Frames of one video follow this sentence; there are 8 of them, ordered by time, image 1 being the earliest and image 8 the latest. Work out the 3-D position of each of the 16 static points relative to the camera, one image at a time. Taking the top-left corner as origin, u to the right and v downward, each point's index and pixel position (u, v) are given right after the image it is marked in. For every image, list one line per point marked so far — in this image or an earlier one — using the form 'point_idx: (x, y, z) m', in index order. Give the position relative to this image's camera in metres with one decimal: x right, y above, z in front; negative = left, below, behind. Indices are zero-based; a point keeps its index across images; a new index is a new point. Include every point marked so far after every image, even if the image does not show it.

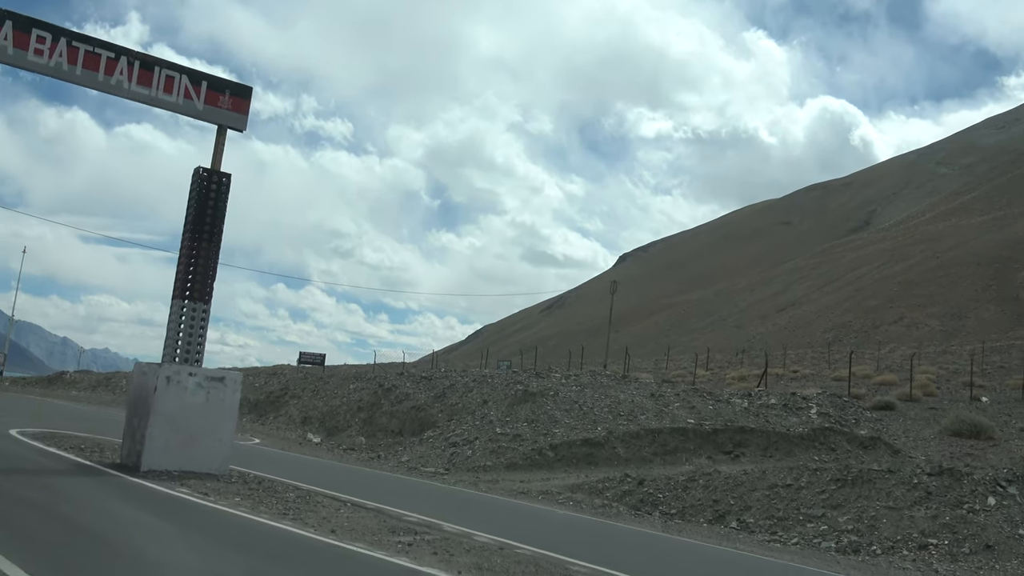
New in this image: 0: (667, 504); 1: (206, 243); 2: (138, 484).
0: (+2.3, -3.2, +16.1) m
1: (-3.9, +0.6, +13.9) m
2: (-4.0, -2.1, +11.5) m
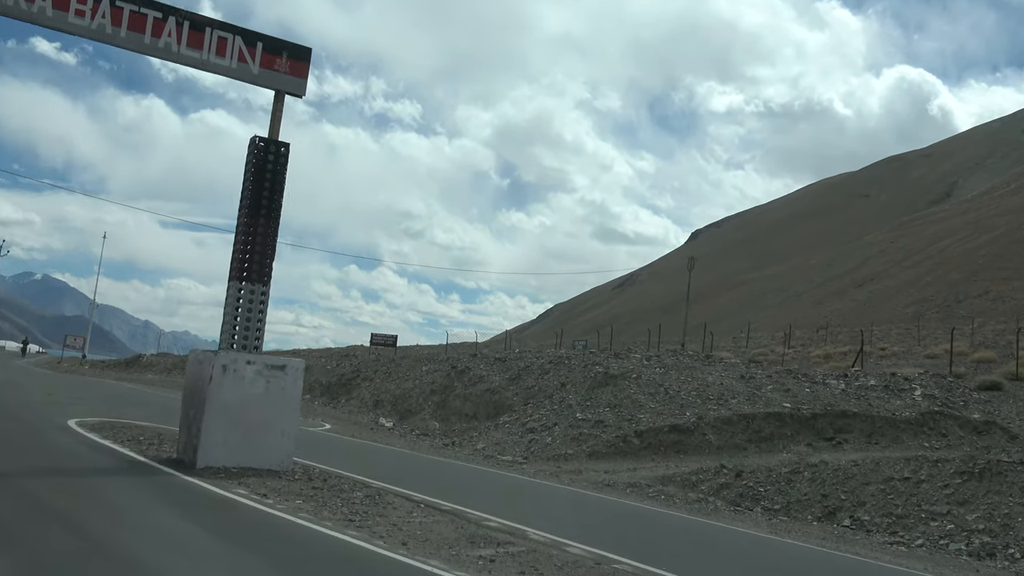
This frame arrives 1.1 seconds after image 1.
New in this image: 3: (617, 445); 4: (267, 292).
0: (+3.5, -2.8, +14.7) m
1: (-2.9, +0.8, +12.8) m
2: (-3.1, -1.9, +10.5) m
3: (+1.8, -2.7, +19.0) m
4: (-2.9, 0.0, +12.8) m
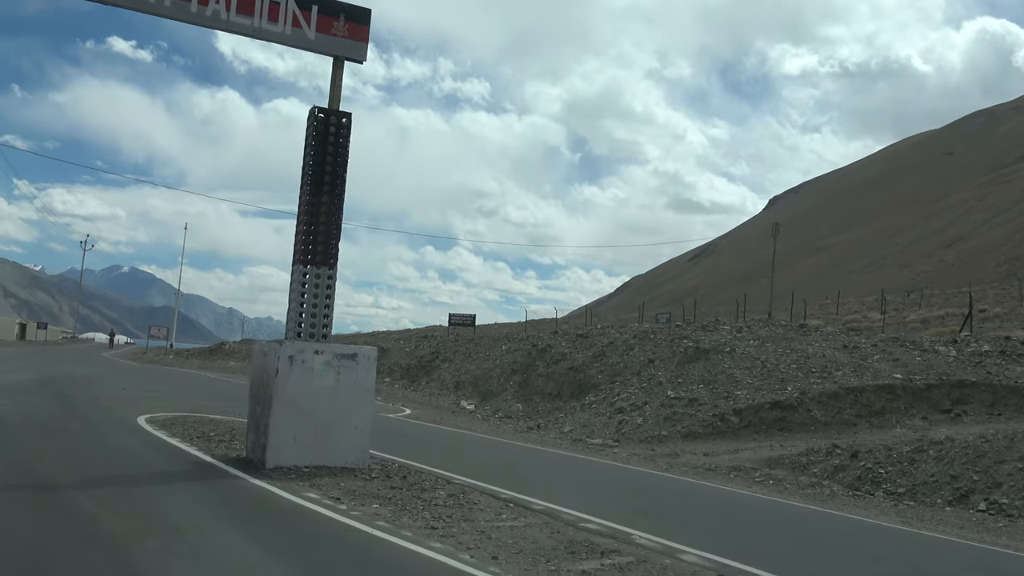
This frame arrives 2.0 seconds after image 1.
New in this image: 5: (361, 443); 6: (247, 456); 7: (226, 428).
0: (+4.7, -2.4, +13.3) m
1: (-2.0, +1.0, +11.8) m
2: (-2.2, -1.8, +9.6) m
3: (+3.3, -2.2, +17.7) m
4: (-1.9, +0.2, +11.8) m
5: (-1.6, -1.6, +11.2) m
6: (-2.8, -1.8, +11.5) m
7: (-4.0, -2.0, +15.3) m
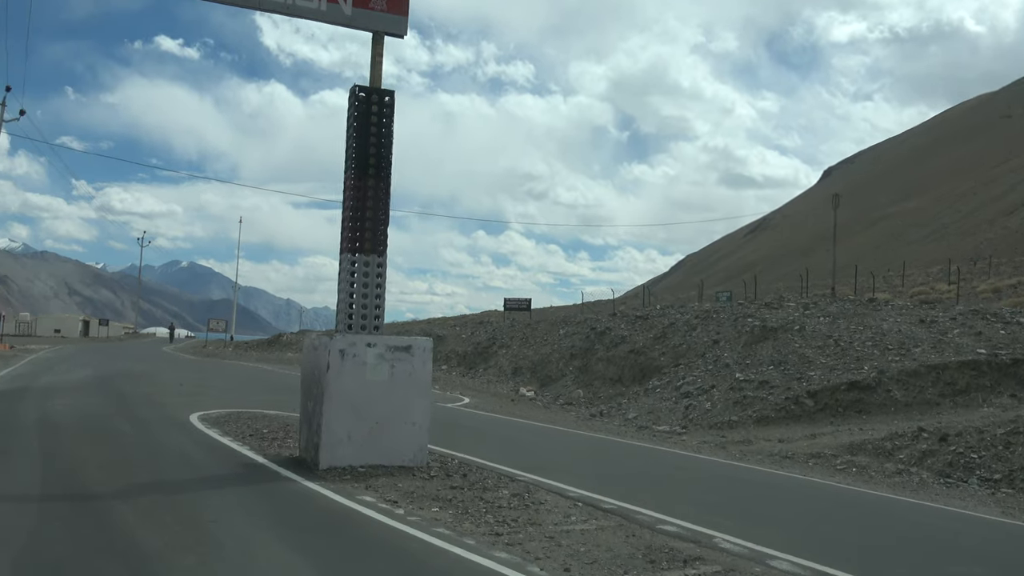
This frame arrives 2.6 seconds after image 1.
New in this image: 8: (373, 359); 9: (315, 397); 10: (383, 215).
0: (+5.4, -2.0, +12.4) m
1: (-1.4, +1.1, +11.2) m
2: (-1.7, -1.7, +9.0) m
3: (+4.3, -1.9, +16.9) m
4: (-1.3, +0.3, +11.2) m
5: (-0.9, -1.5, +10.6) m
6: (-2.1, -1.7, +11.0) m
7: (-3.1, -1.9, +14.9) m
8: (-1.3, -0.7, +10.4) m
9: (-1.9, -1.1, +10.5) m
10: (-1.3, +0.7, +11.3) m
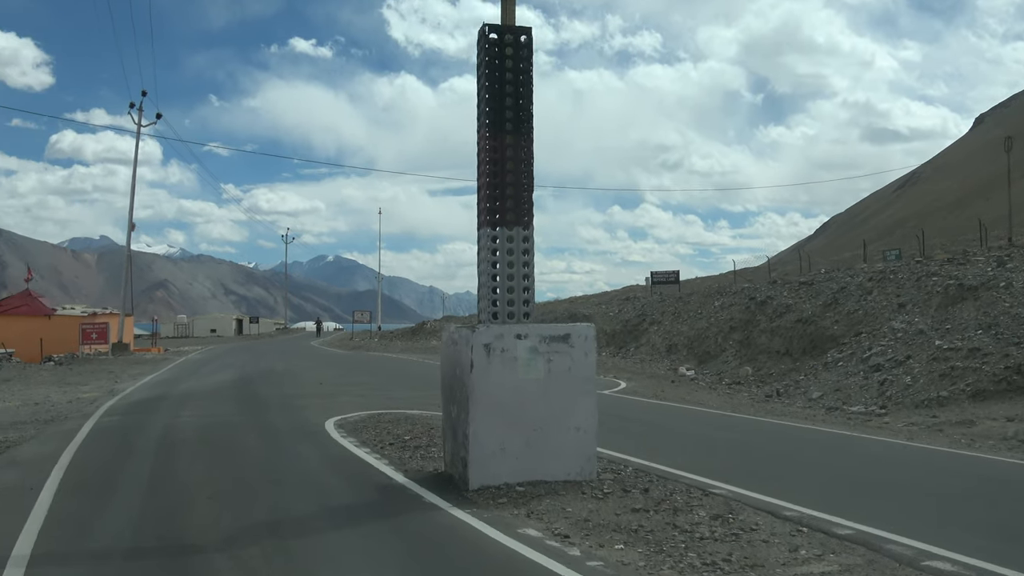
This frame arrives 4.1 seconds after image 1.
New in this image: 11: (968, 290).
0: (+7.1, -1.4, +9.7) m
1: (0.0, +1.3, +9.4) m
2: (-0.3, -1.6, +7.3) m
3: (+6.5, -1.2, +14.3) m
4: (+0.2, +0.4, +9.3) m
5: (+0.6, -1.3, +8.8) m
6: (-0.6, -1.6, +9.2) m
7: (-1.1, -1.7, +13.2) m
8: (+0.1, -0.5, +8.6) m
9: (-0.4, -0.9, +8.8) m
10: (+0.1, +0.9, +9.4) m
11: (+7.9, 0.0, +19.1) m
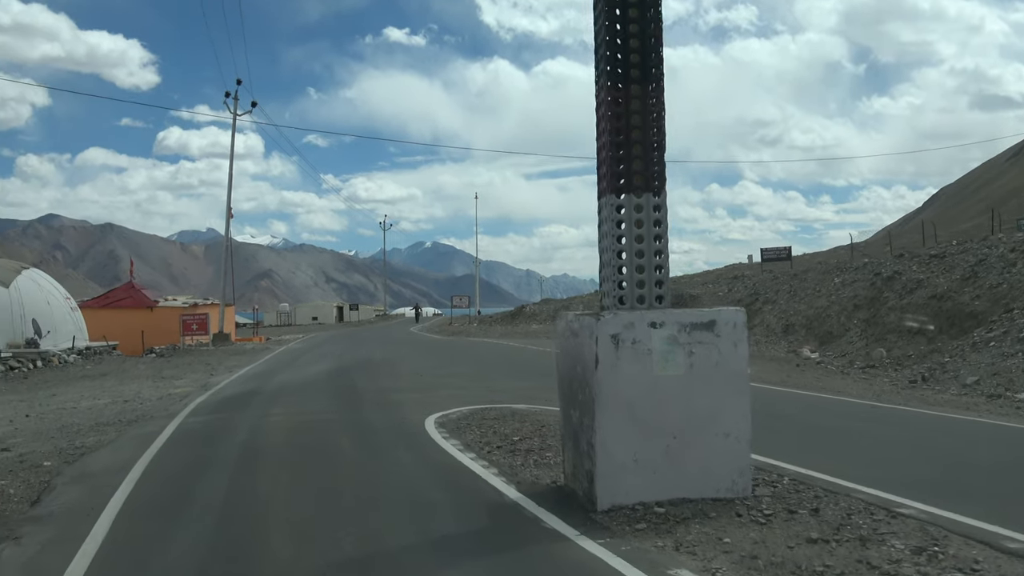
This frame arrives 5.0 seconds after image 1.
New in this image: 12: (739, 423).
0: (+8.1, -1.1, +7.6) m
1: (+0.9, +1.4, +7.8) m
2: (+0.4, -1.5, +5.8) m
3: (+7.9, -0.8, +12.2) m
4: (+1.1, +0.6, +7.8) m
5: (+1.5, -1.1, +7.2) m
6: (+0.4, -1.4, +7.8) m
7: (+0.3, -1.5, +11.8) m
8: (+1.0, -0.4, +7.0) m
9: (+0.5, -0.8, +7.3) m
10: (+1.0, +1.1, +7.9) m
11: (+9.7, +0.5, +16.8) m
12: (+1.5, -0.9, +7.2) m
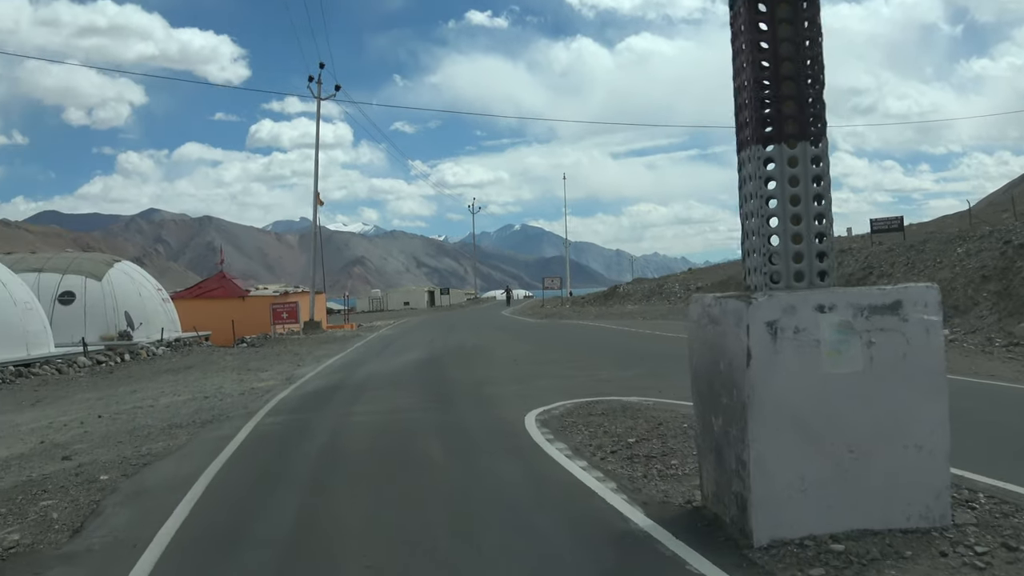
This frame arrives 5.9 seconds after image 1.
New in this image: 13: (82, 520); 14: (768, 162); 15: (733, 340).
0: (+8.8, -0.8, +5.5) m
1: (+1.6, +1.6, +6.3) m
2: (+1.0, -1.4, +4.3) m
3: (+9.0, -0.4, +10.1) m
4: (+1.7, +0.8, +6.2) m
5: (+2.2, -1.0, +5.6) m
6: (+1.1, -1.3, +6.3) m
7: (+1.3, -1.3, +10.4) m
8: (+1.6, -0.2, +5.5) m
9: (+1.1, -0.6, +5.8) m
10: (+1.7, +1.2, +6.3) m
11: (+11.1, +1.0, +14.5) m
12: (+2.2, -0.7, +5.6) m
13: (-2.8, -1.5, +7.1) m
14: (+1.4, +0.7, +6.1) m
15: (+1.1, -0.2, +5.6) m
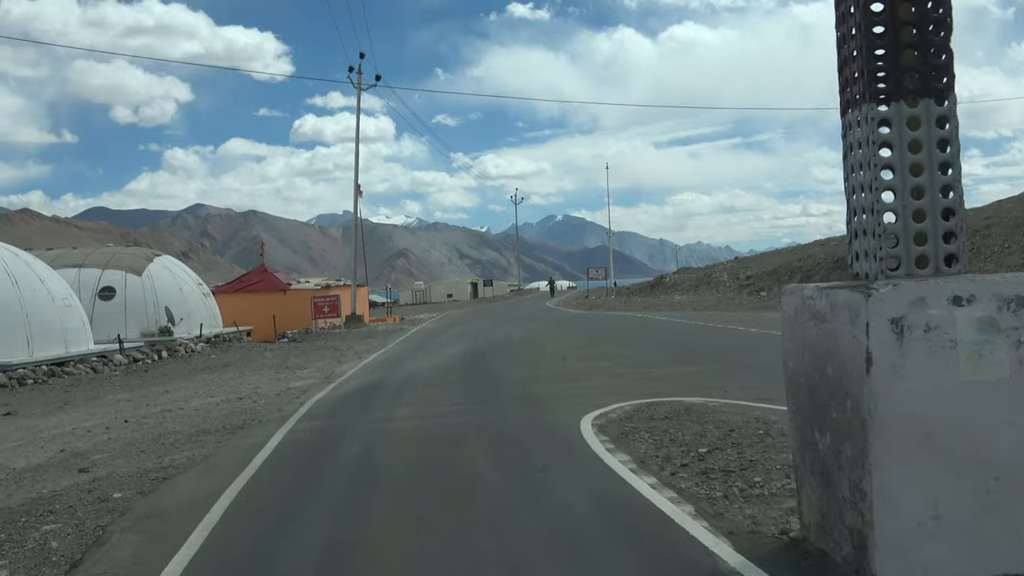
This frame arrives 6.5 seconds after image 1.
0: (+9.0, -0.6, +4.2) m
1: (+1.8, +1.6, +5.2) m
2: (+1.2, -1.3, +3.3) m
3: (+9.4, -0.3, +8.7) m
4: (+2.0, +0.8, +5.2) m
5: (+2.5, -0.9, +4.6) m
6: (+1.4, -1.2, +5.3) m
7: (+1.8, -1.2, +9.3) m
8: (+1.9, -0.2, +4.5) m
9: (+1.4, -0.6, +4.8) m
10: (+2.0, +1.3, +5.2) m
11: (+11.7, +1.2, +13.0) m
12: (+2.4, -0.7, +4.6) m
13: (-2.5, -1.5, +6.3) m
14: (+1.7, +0.7, +5.1) m
15: (+1.4, -0.2, +4.6) m
